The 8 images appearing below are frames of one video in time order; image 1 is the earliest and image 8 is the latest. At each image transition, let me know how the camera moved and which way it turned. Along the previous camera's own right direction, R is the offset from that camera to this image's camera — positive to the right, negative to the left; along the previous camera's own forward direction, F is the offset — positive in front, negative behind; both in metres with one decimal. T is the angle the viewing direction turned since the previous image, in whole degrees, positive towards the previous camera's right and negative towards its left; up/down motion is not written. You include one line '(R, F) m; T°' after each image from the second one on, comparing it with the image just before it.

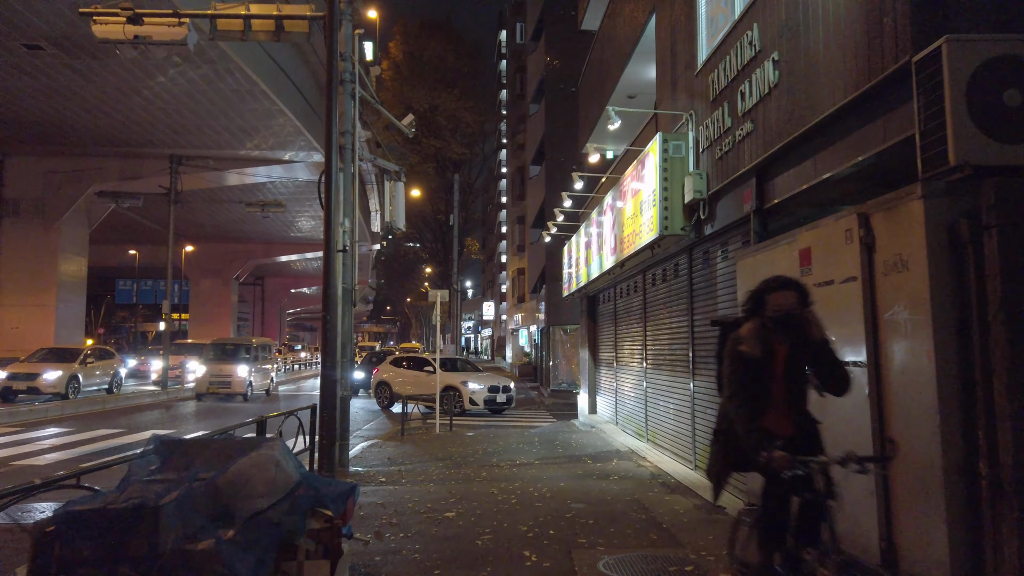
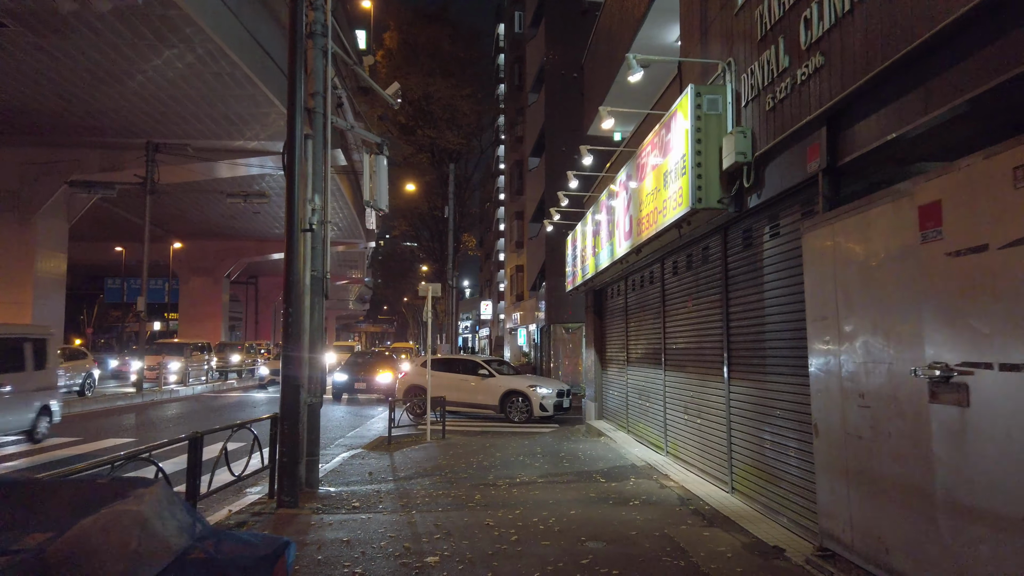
(0.0, +1.5) m; 0°
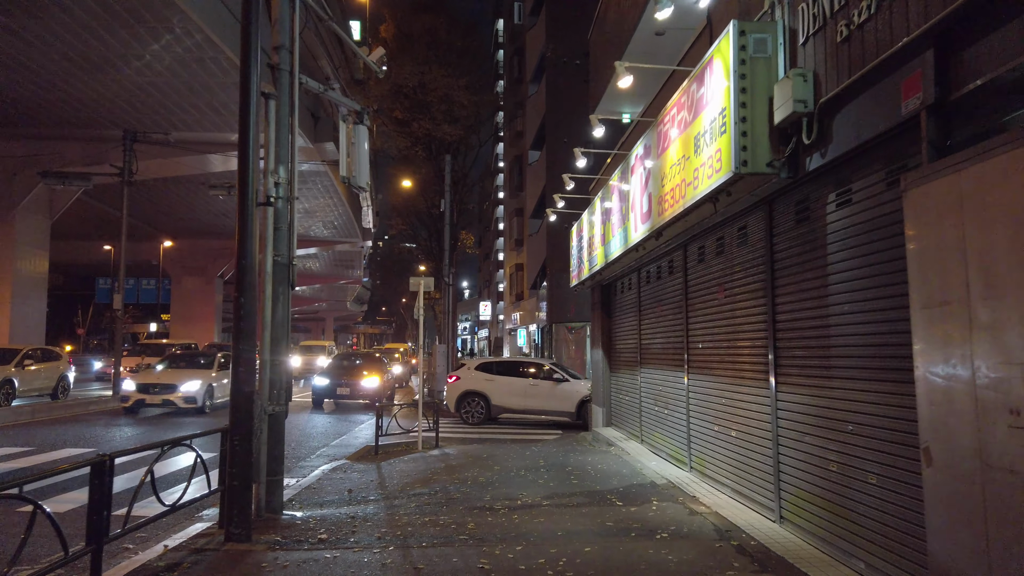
(0.0, +1.3) m; 0°
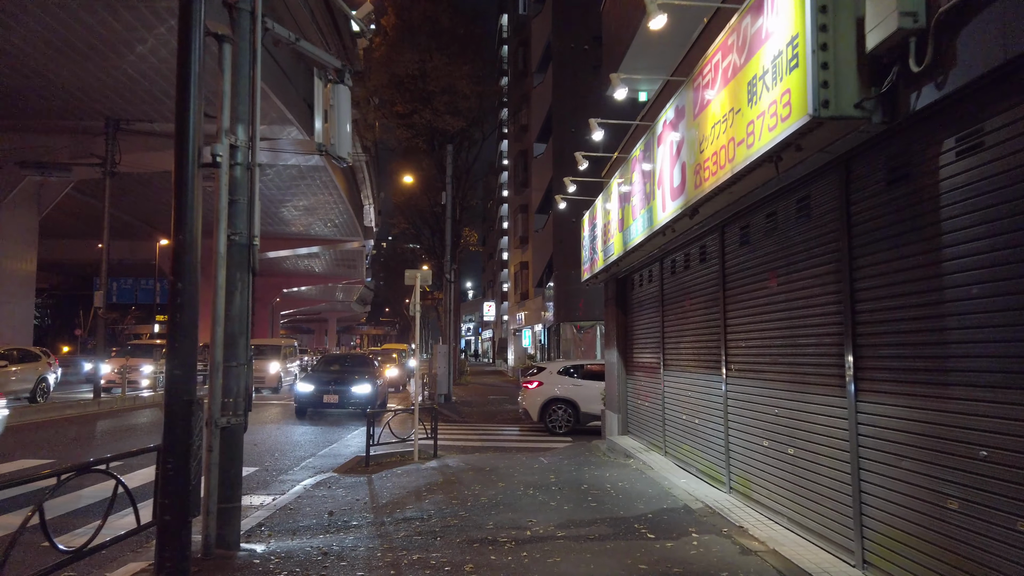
(0.0, +1.3) m; 0°
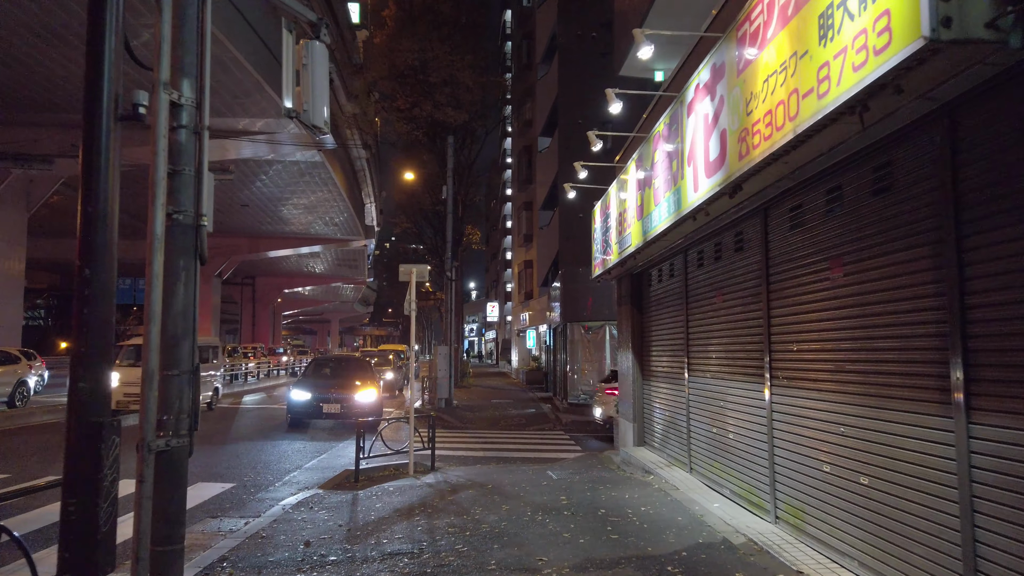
(0.0, +1.1) m; 0°
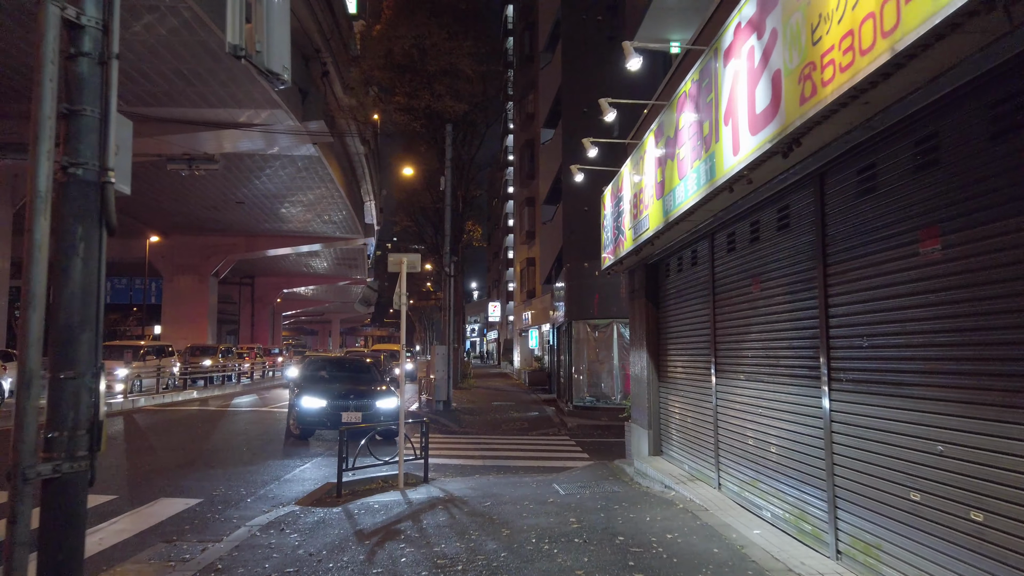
(0.0, +1.1) m; 0°
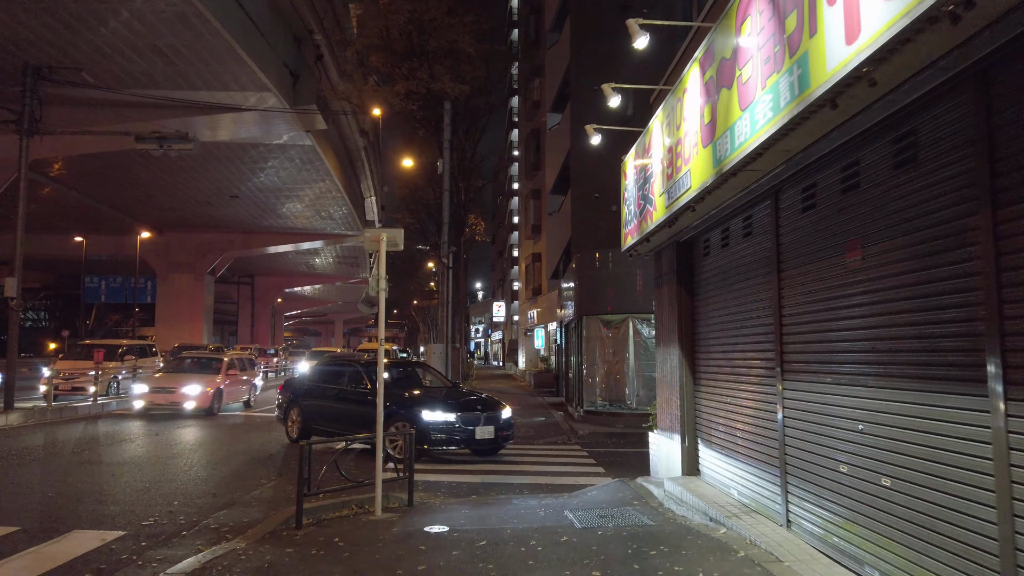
(0.0, +1.8) m; 0°
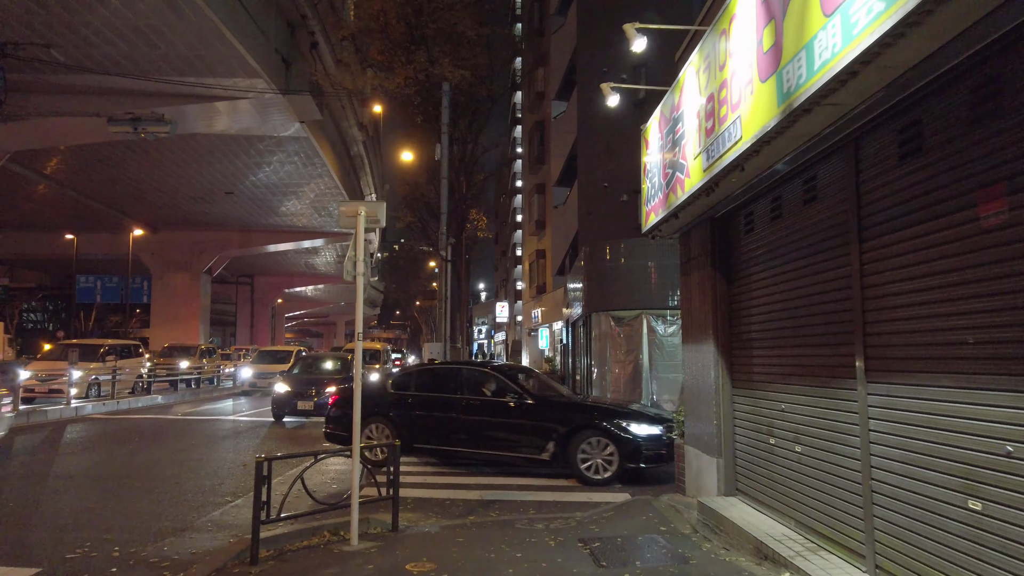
(0.0, +1.3) m; 0°
